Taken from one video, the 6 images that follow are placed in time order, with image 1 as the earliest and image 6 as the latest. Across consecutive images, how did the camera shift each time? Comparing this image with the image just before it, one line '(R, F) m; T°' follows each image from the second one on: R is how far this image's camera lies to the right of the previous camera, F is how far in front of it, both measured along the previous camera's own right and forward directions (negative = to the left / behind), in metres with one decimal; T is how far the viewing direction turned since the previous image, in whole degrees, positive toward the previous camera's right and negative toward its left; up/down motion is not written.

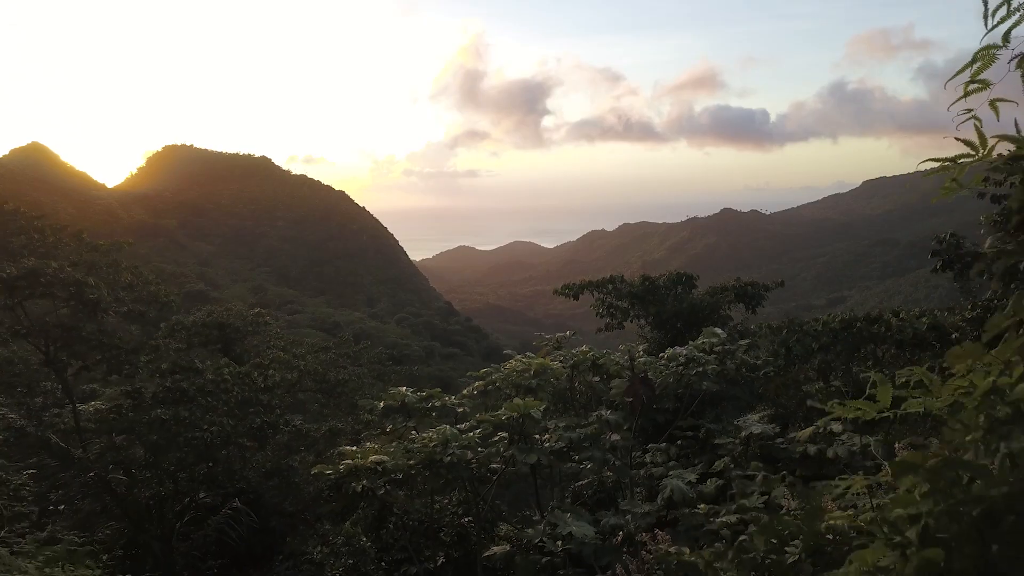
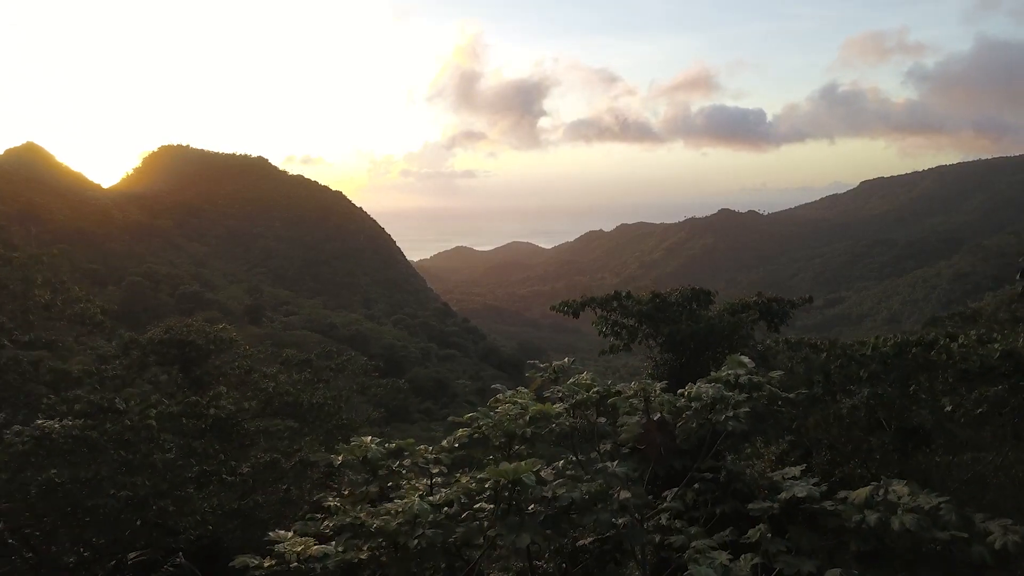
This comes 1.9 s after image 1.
(0.0, +0.4) m; 0°
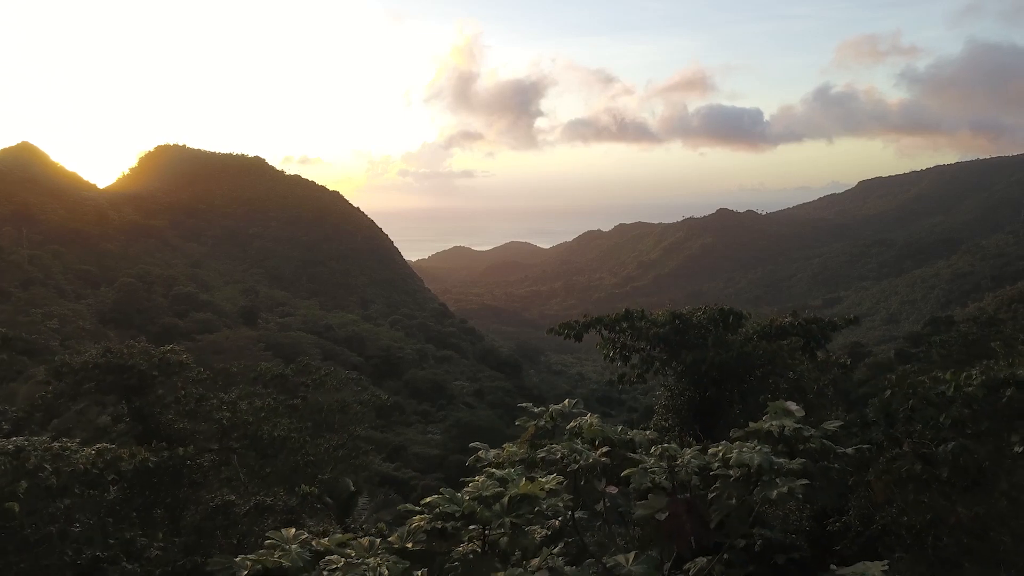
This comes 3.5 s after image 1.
(0.0, +0.5) m; 0°
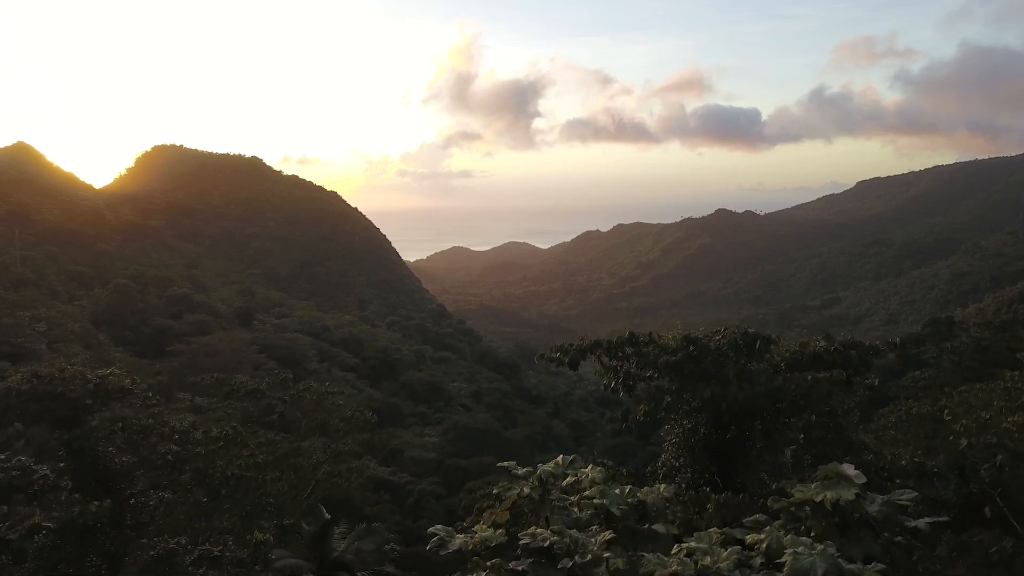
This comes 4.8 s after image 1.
(0.0, +0.4) m; 0°
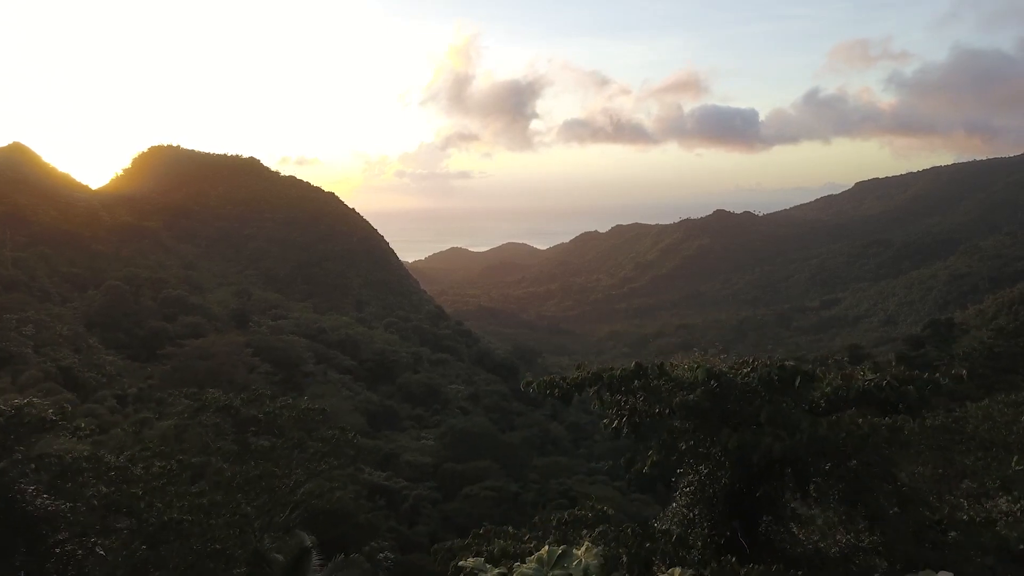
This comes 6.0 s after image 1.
(+0.1, +0.4) m; 0°
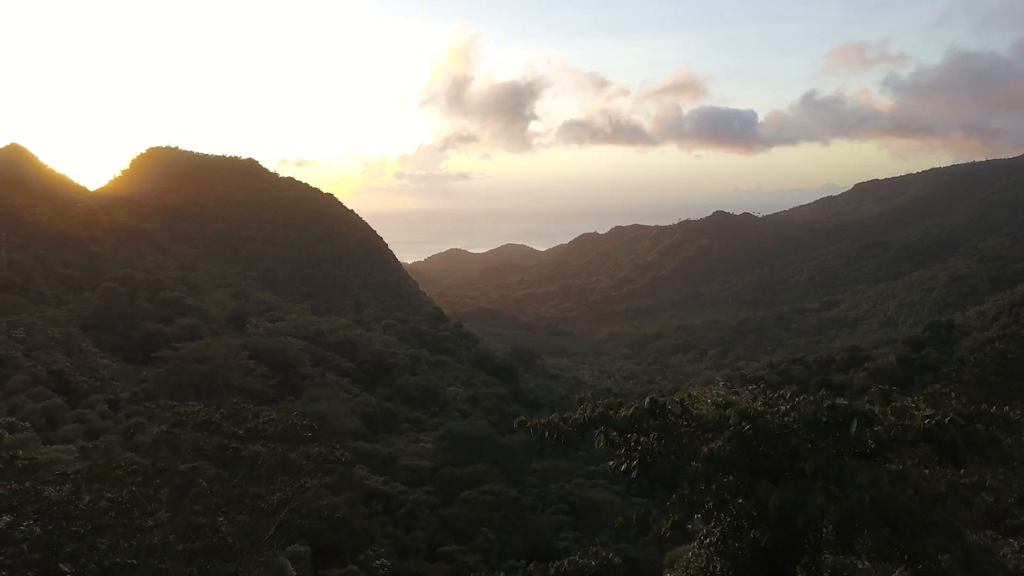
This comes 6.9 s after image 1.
(0.0, +0.3) m; 0°
